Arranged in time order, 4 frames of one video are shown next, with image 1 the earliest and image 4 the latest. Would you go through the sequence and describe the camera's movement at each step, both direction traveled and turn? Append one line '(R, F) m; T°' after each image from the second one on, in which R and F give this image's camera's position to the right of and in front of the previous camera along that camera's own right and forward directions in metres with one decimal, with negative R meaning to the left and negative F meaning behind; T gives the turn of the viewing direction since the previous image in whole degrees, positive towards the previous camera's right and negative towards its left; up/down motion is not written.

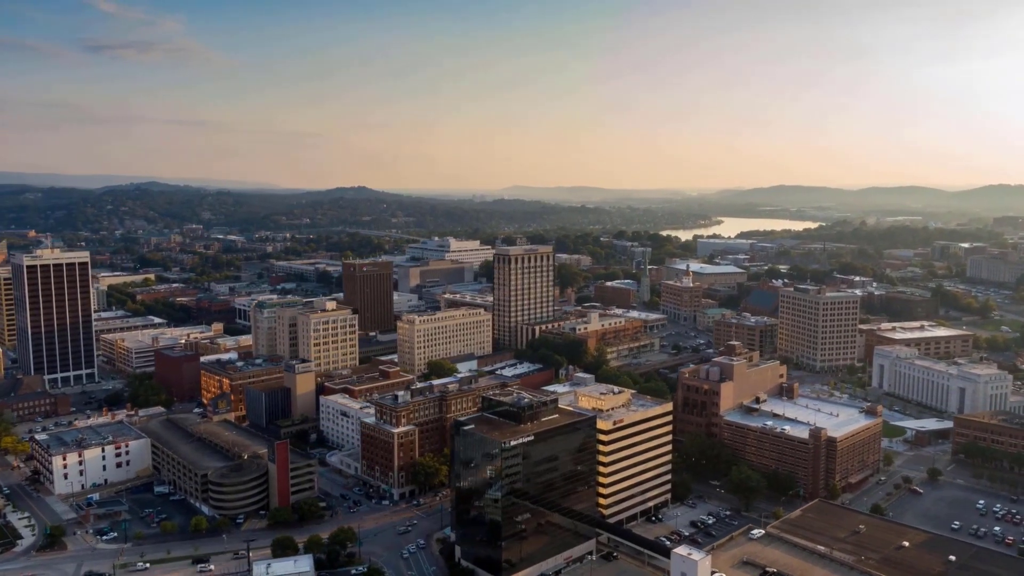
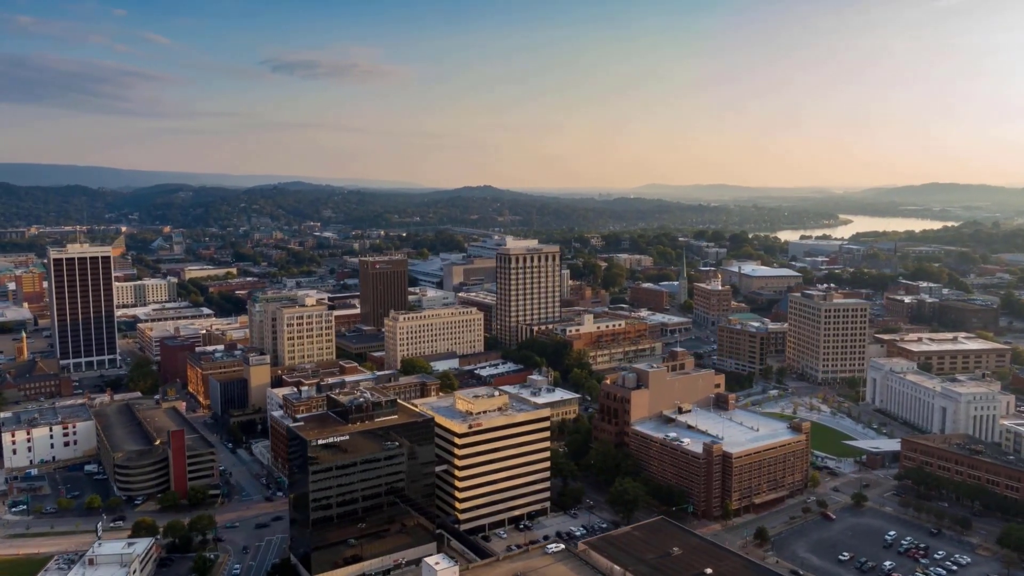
(+13.7, +1.6) m; -9°
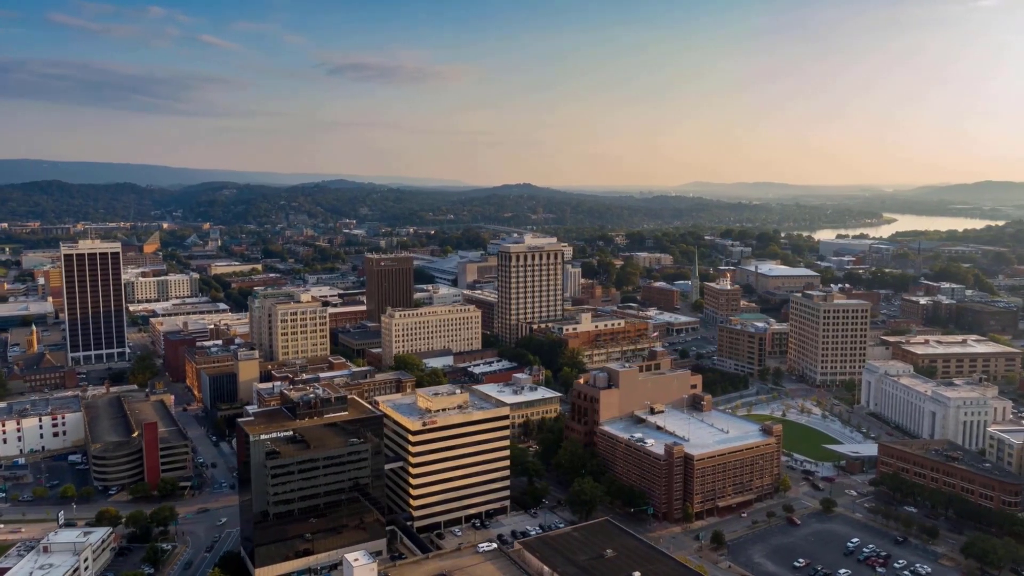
(+4.4, +0.3) m; -3°
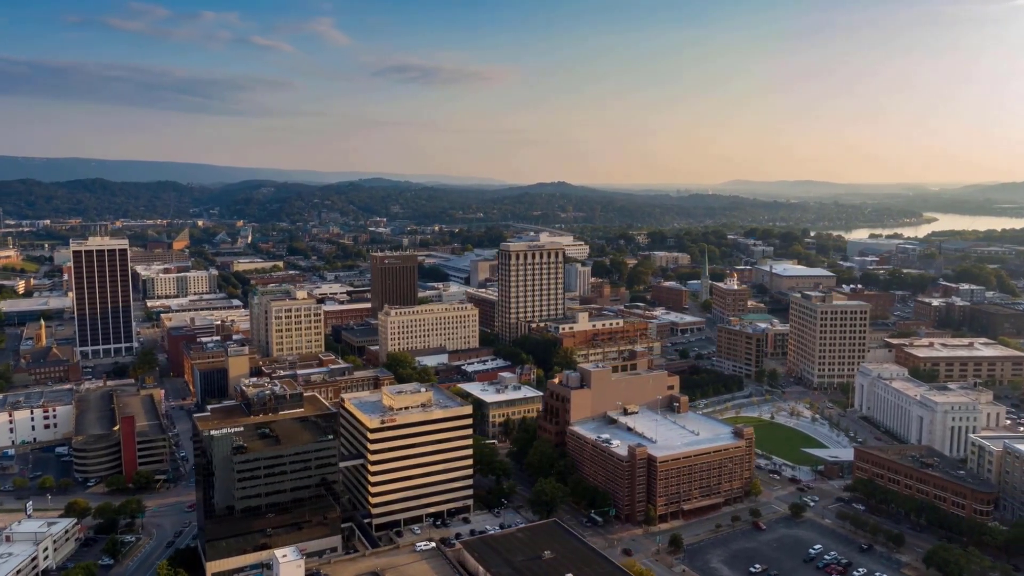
(+3.9, +0.2) m; -3°
